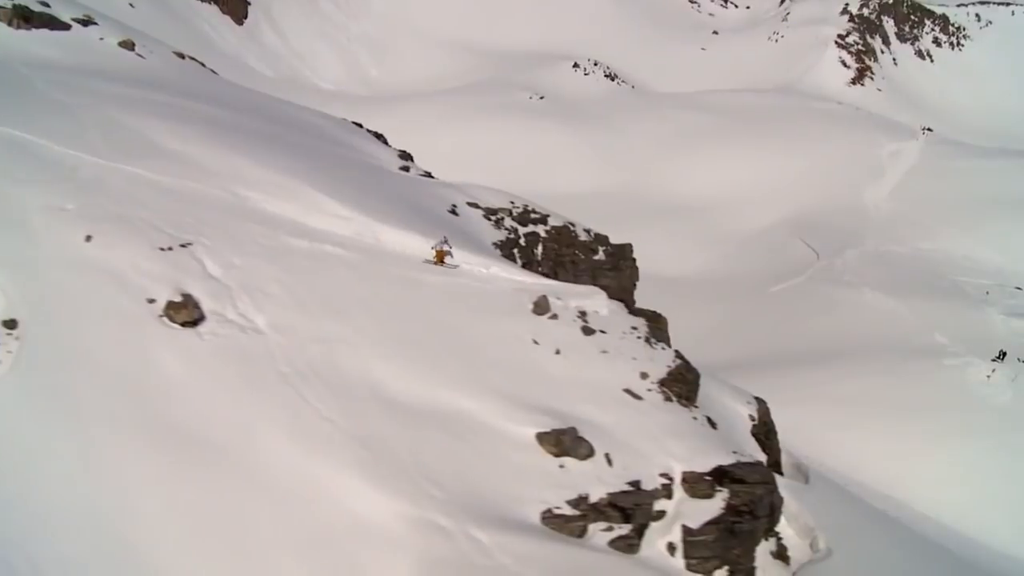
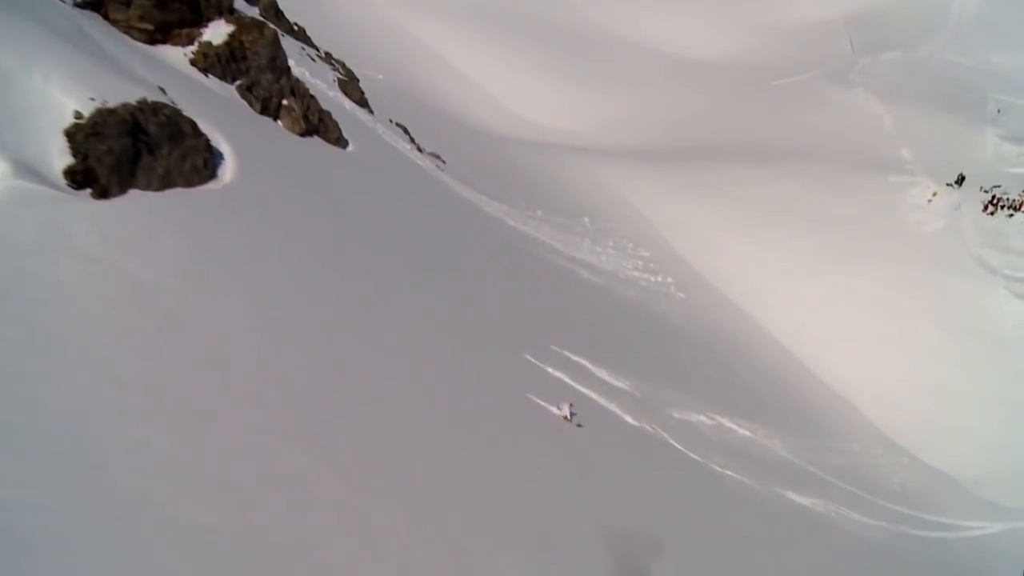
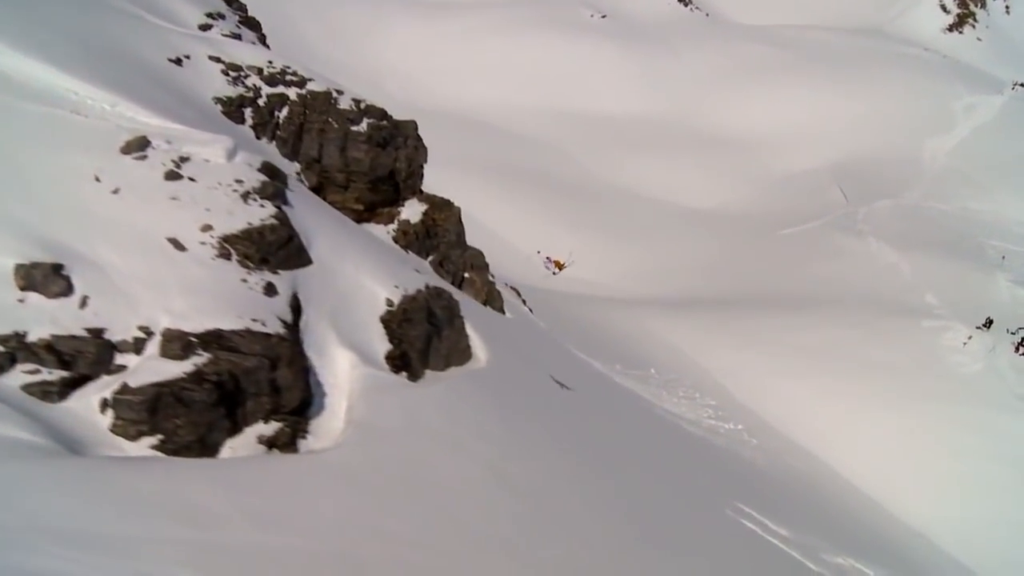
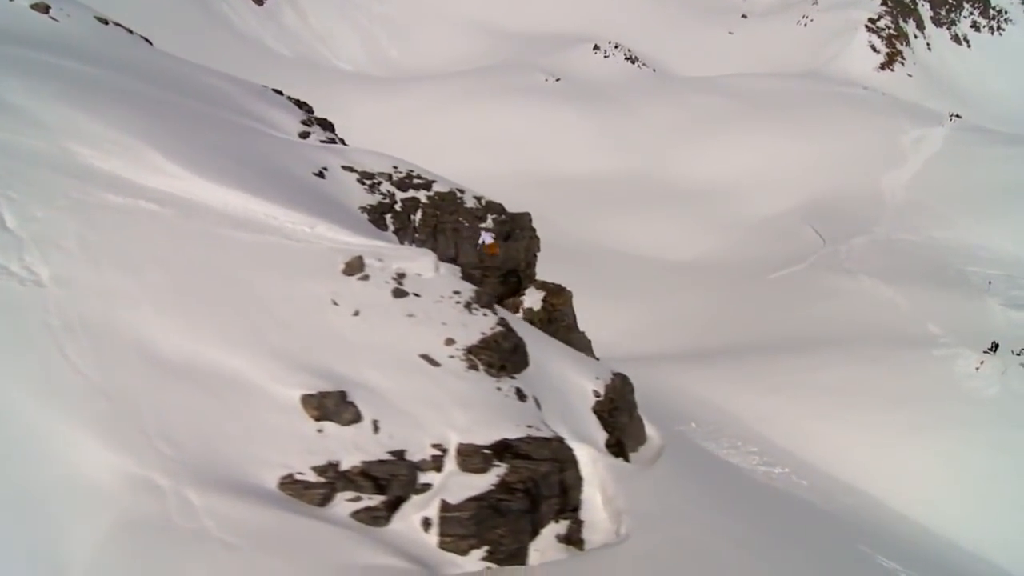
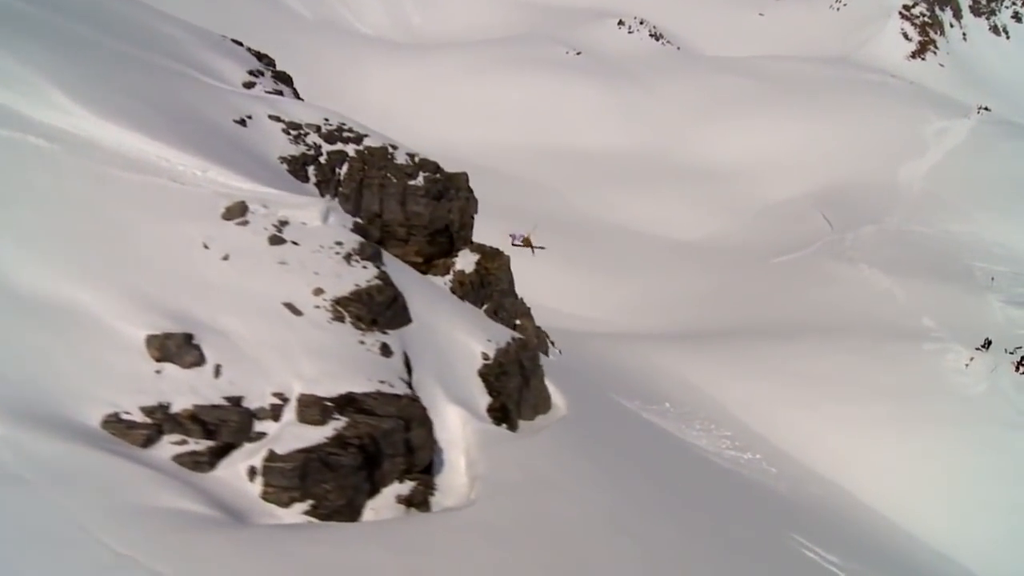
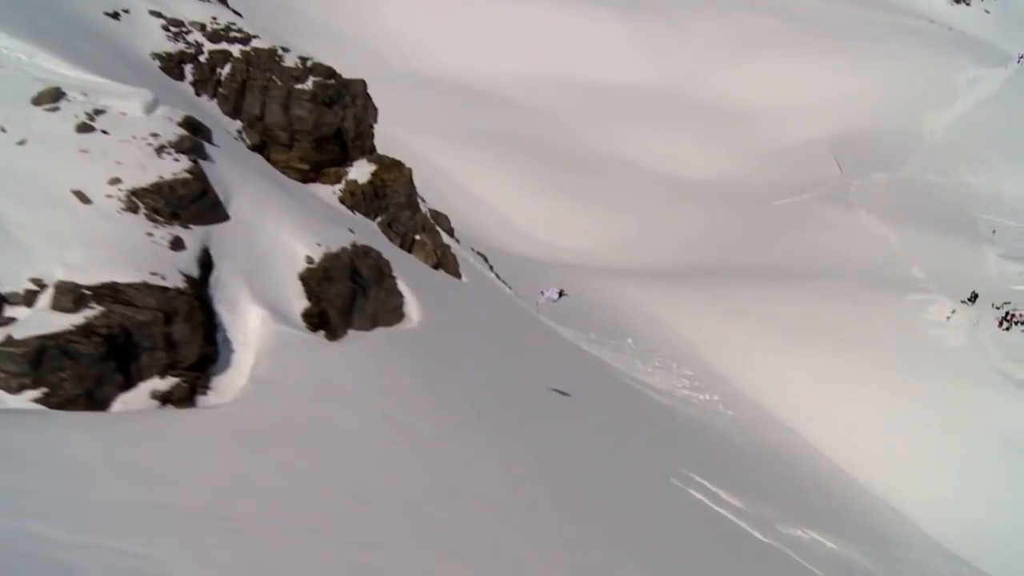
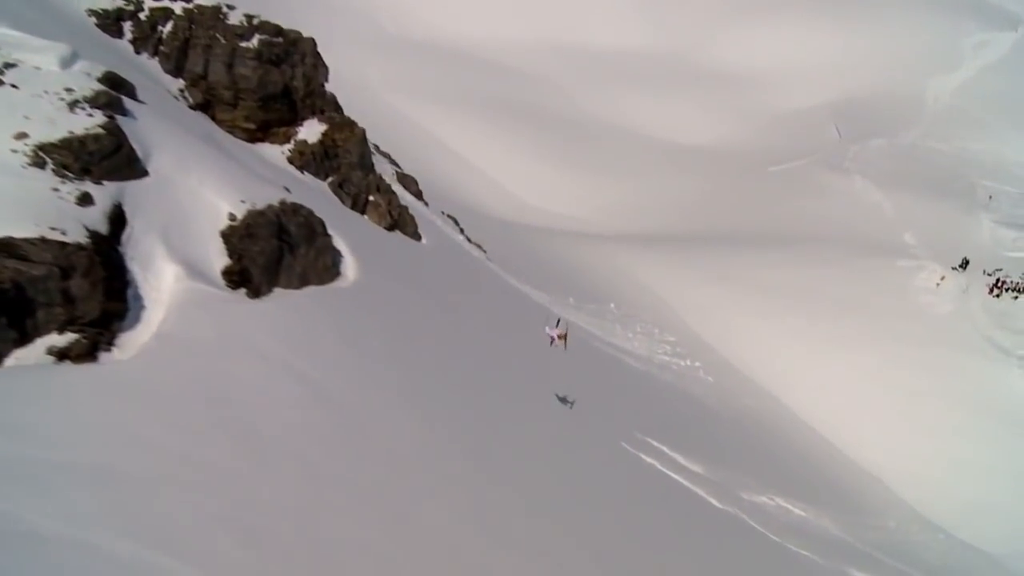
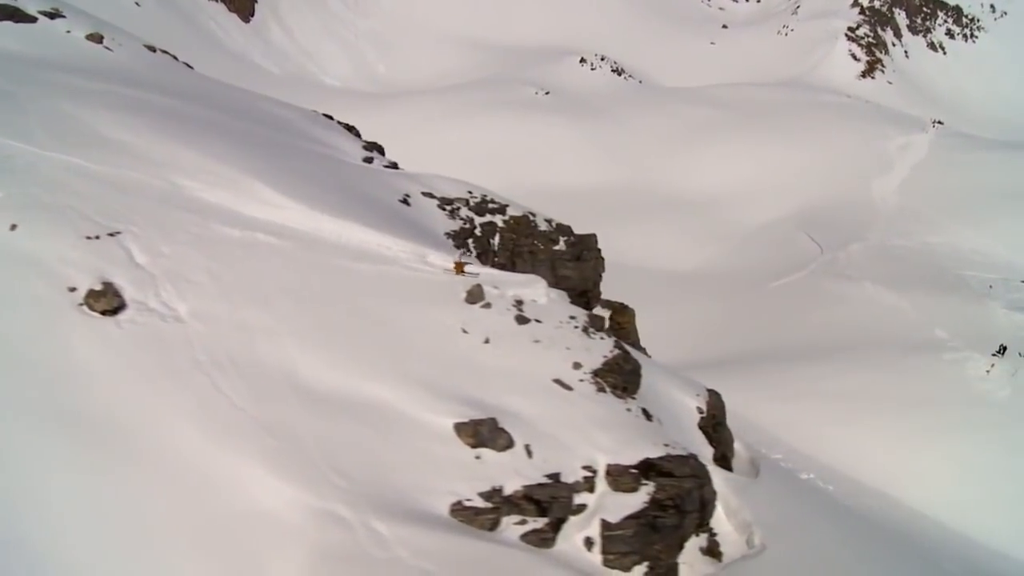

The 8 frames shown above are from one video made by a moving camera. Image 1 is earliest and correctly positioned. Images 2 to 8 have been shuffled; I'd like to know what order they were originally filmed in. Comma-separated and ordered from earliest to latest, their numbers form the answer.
8, 4, 5, 3, 6, 7, 2
